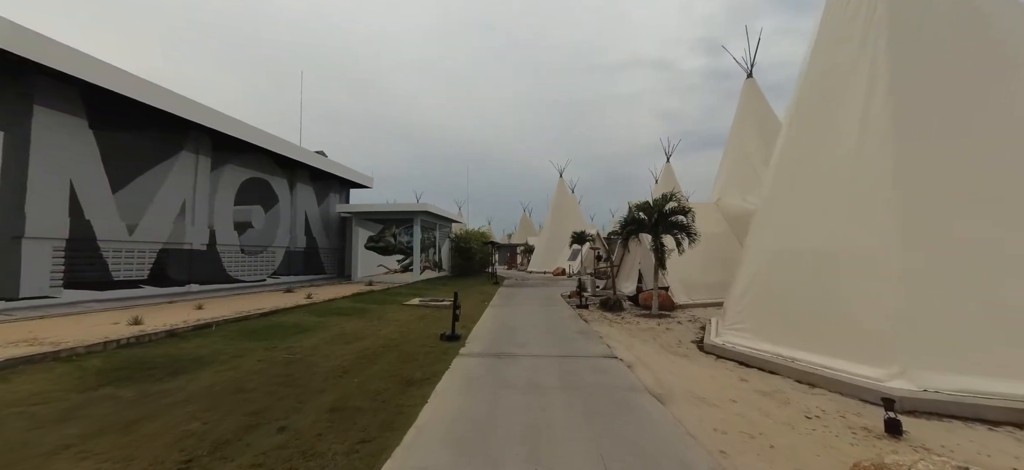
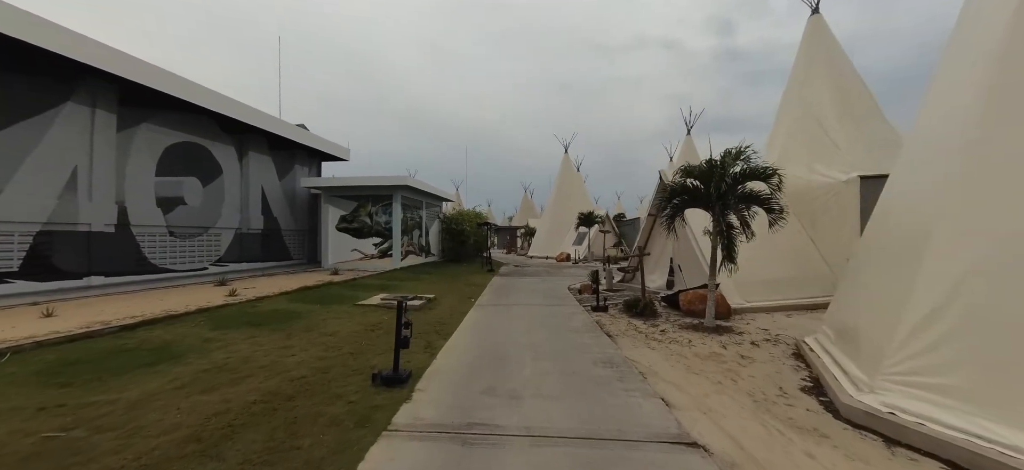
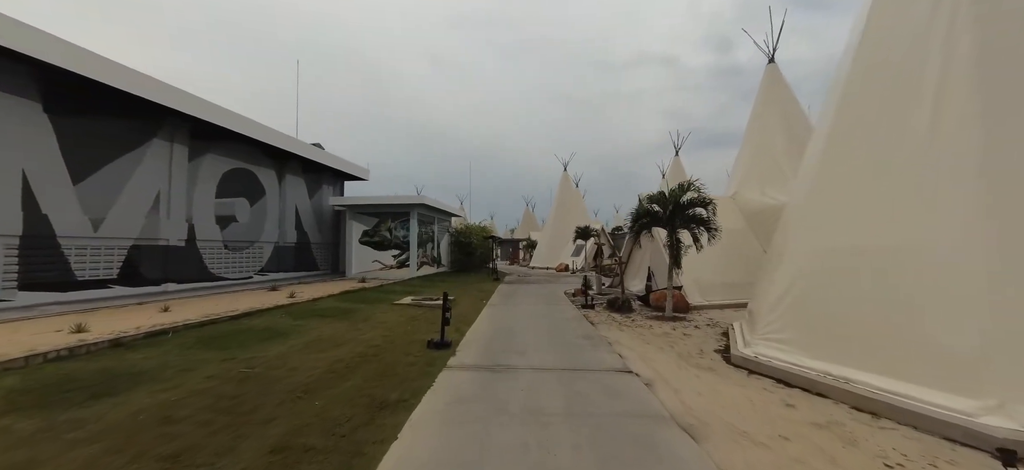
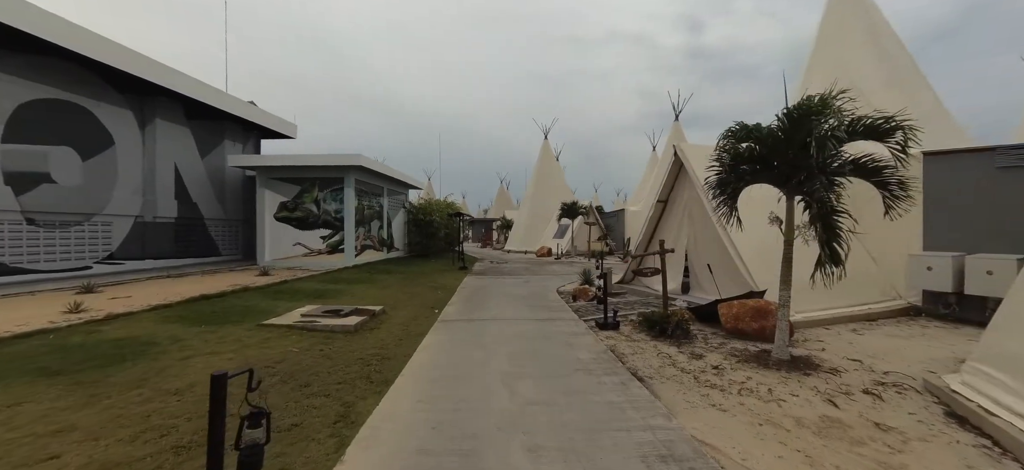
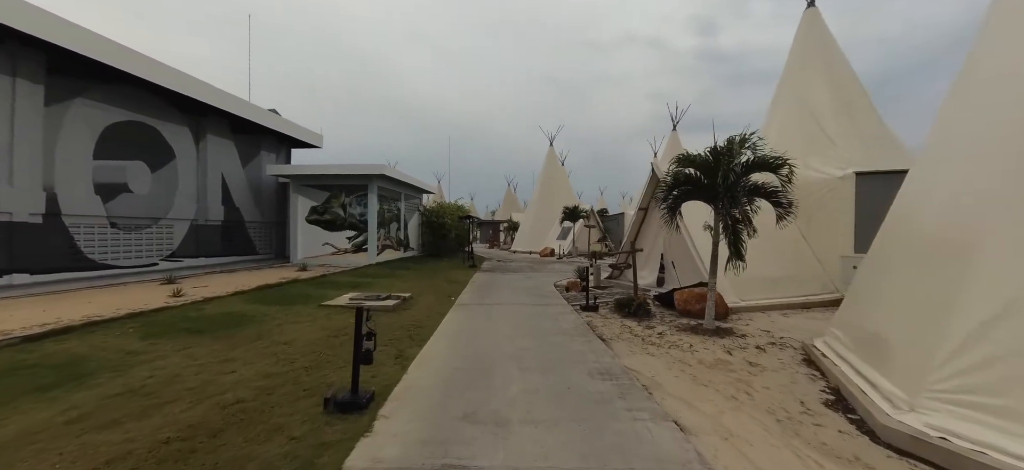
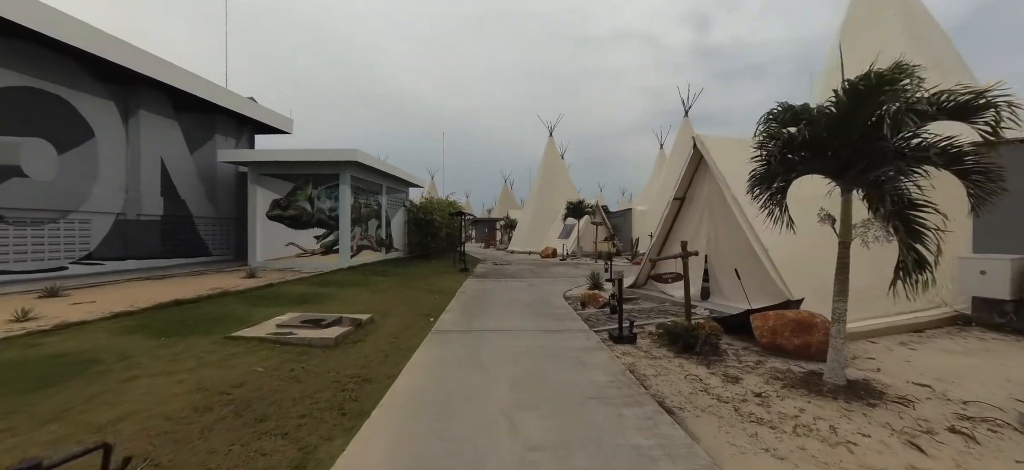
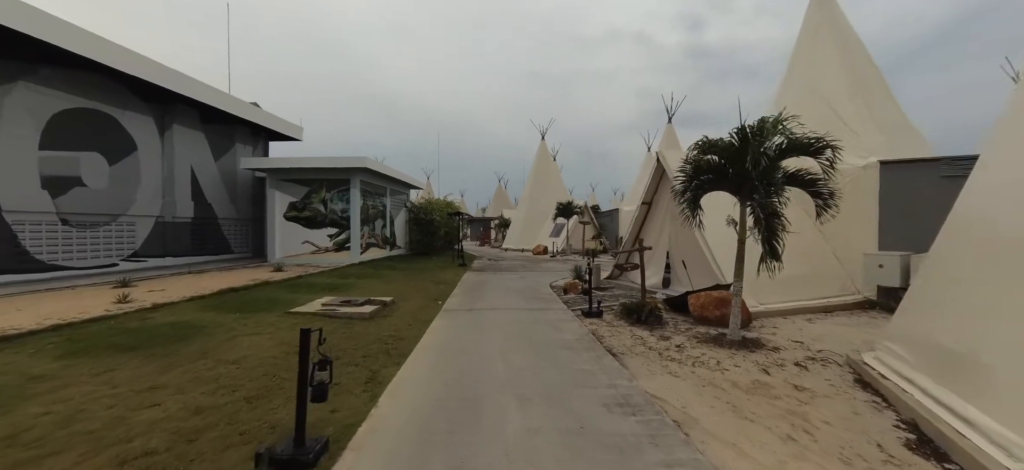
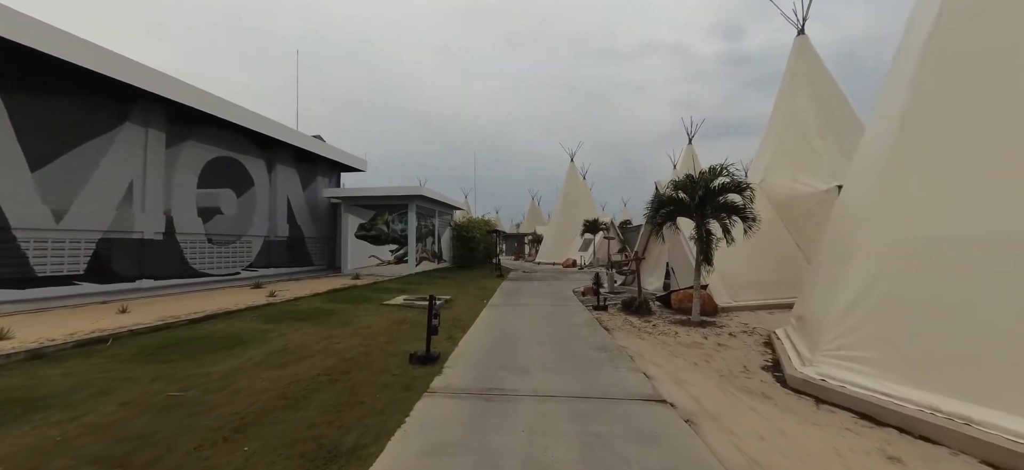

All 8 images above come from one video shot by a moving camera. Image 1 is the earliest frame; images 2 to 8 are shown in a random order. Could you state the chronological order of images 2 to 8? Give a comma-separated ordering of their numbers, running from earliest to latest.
3, 8, 2, 5, 7, 4, 6
